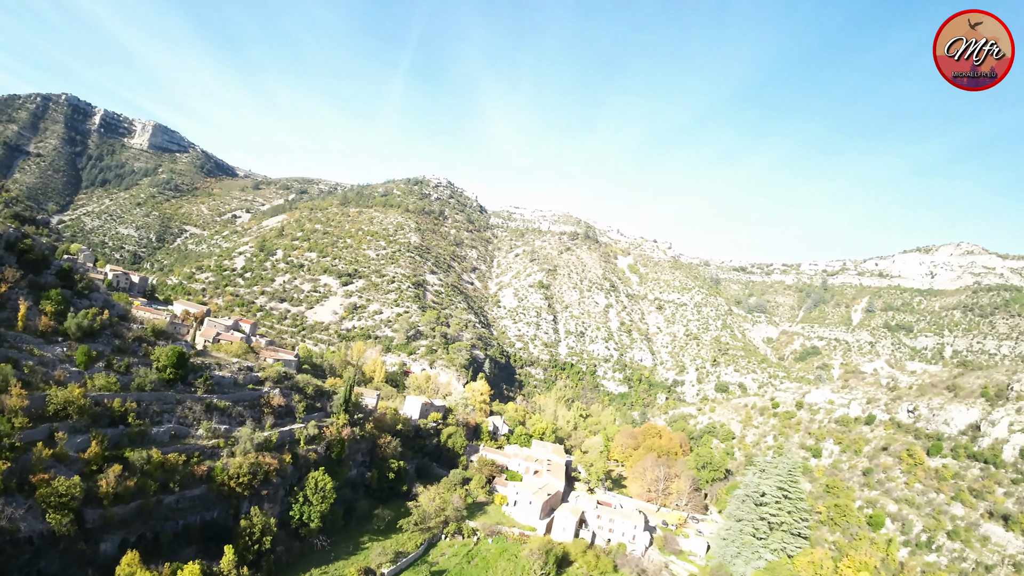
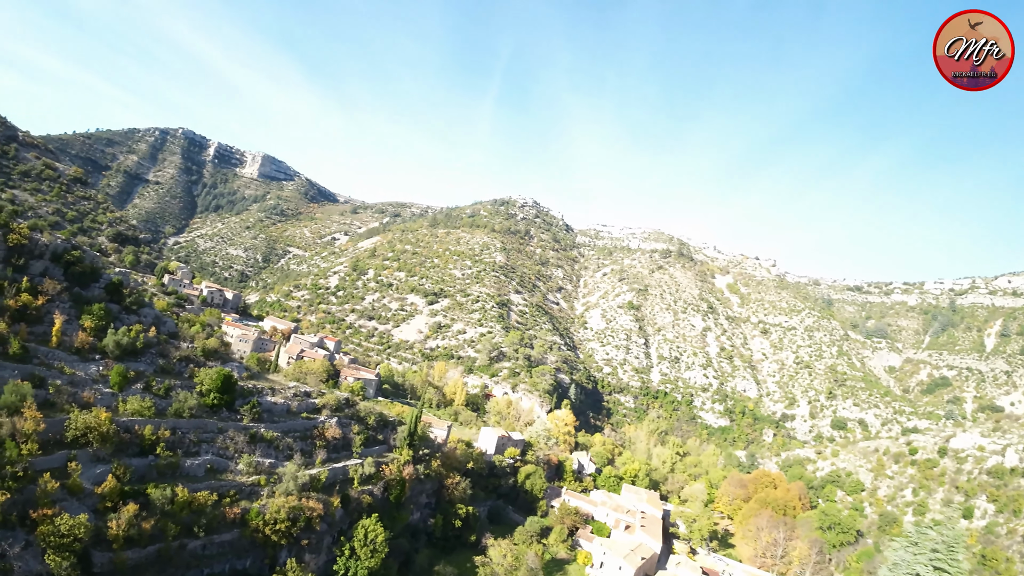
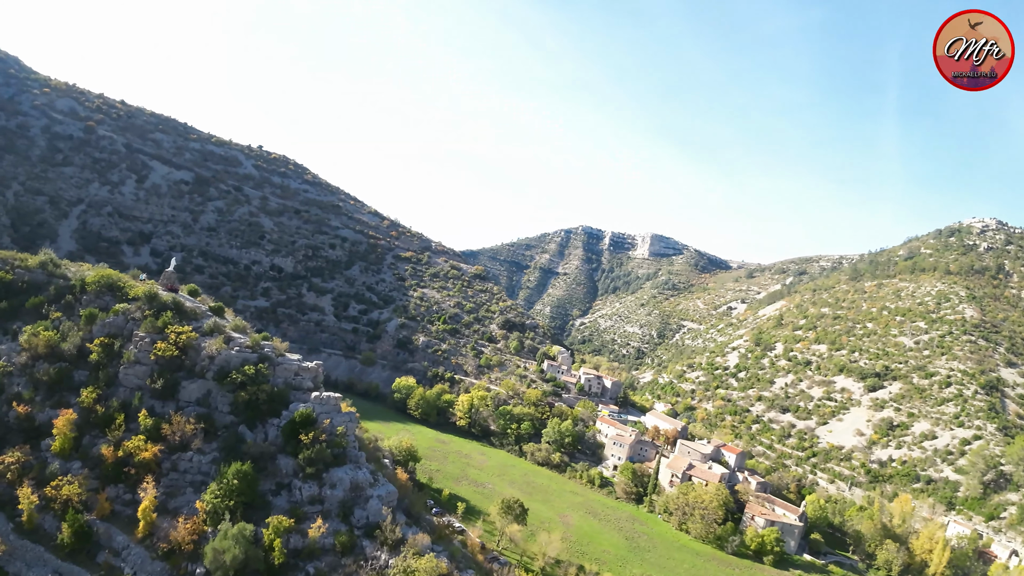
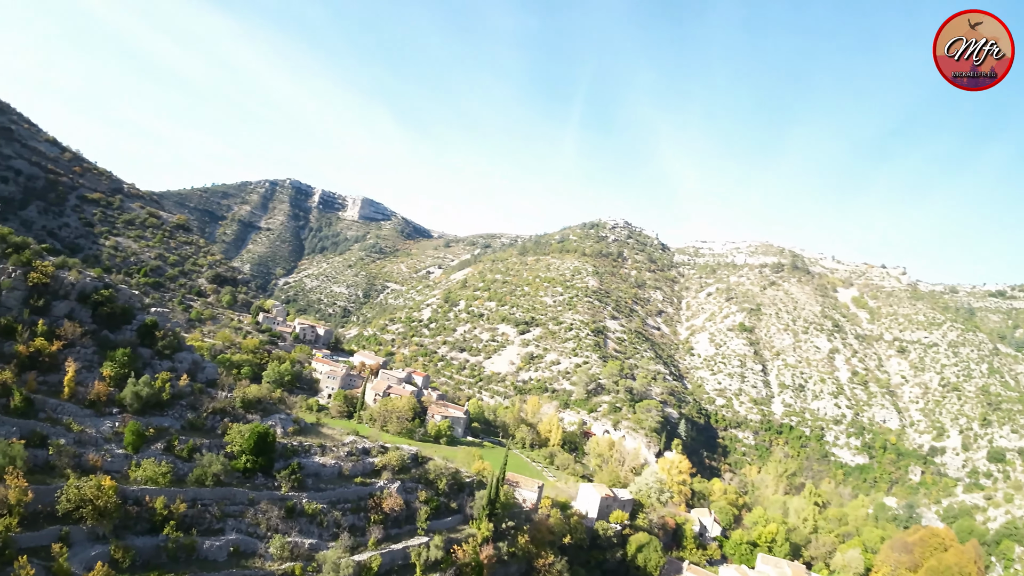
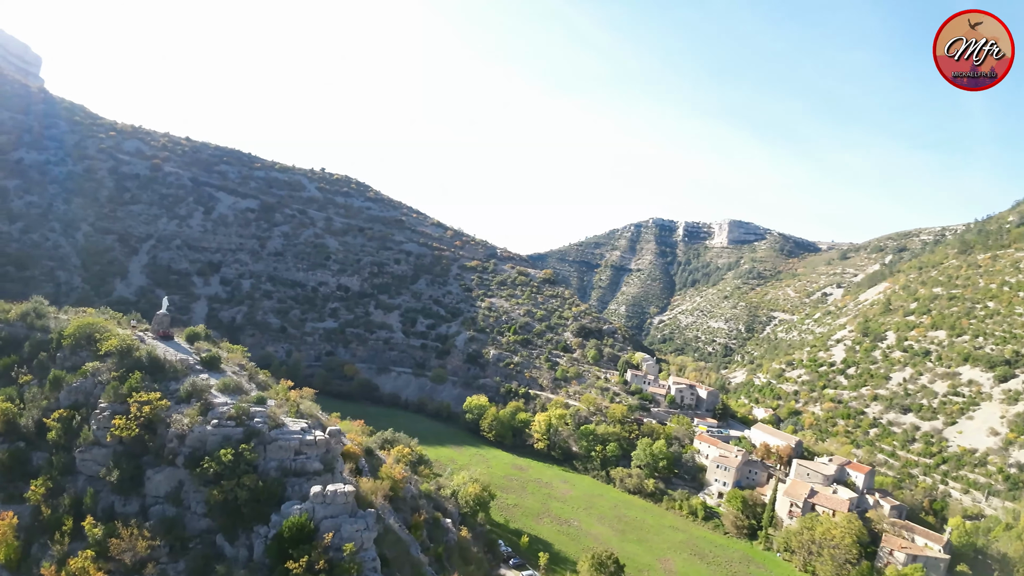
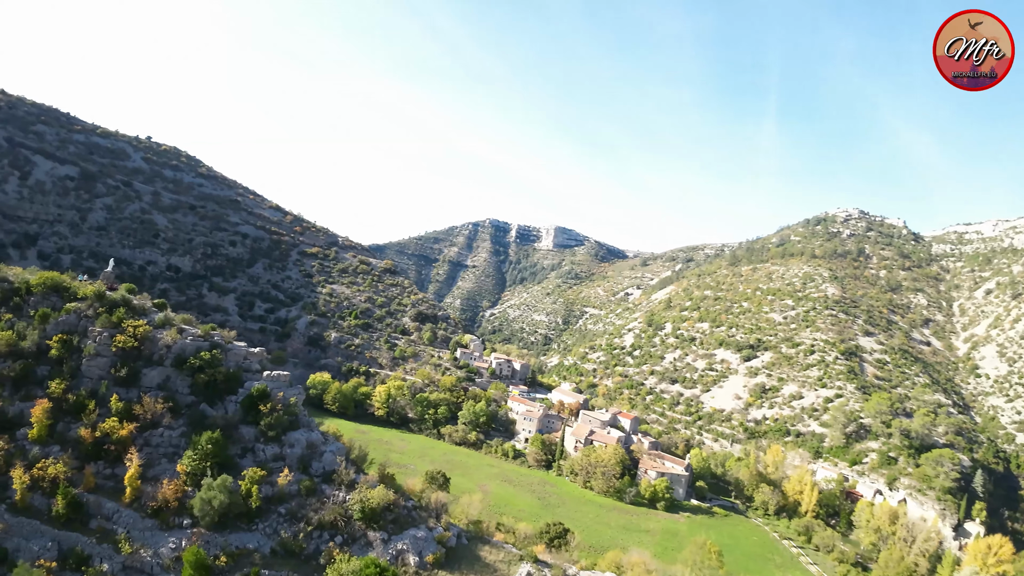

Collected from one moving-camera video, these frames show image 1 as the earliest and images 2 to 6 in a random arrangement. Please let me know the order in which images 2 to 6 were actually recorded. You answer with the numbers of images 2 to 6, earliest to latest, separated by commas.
2, 4, 6, 3, 5
